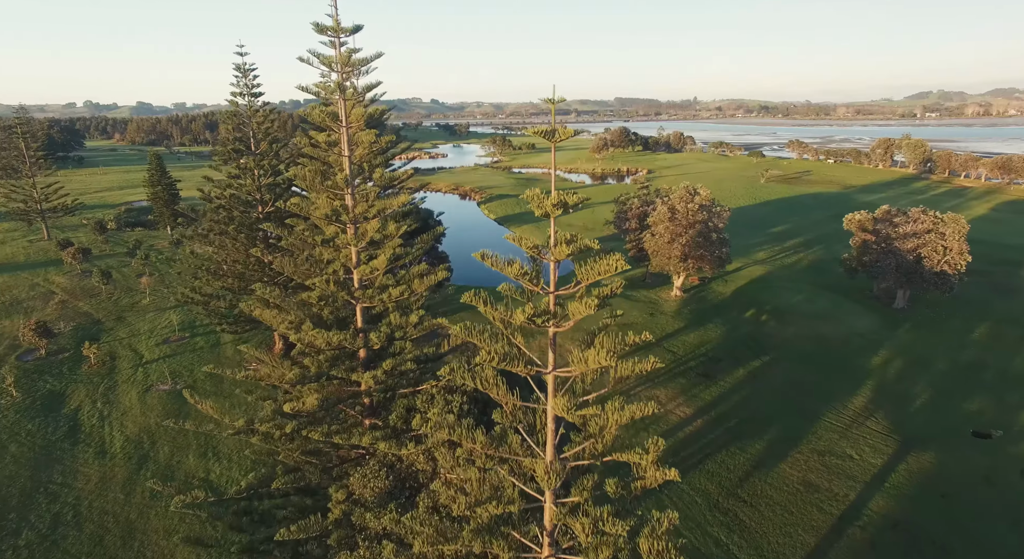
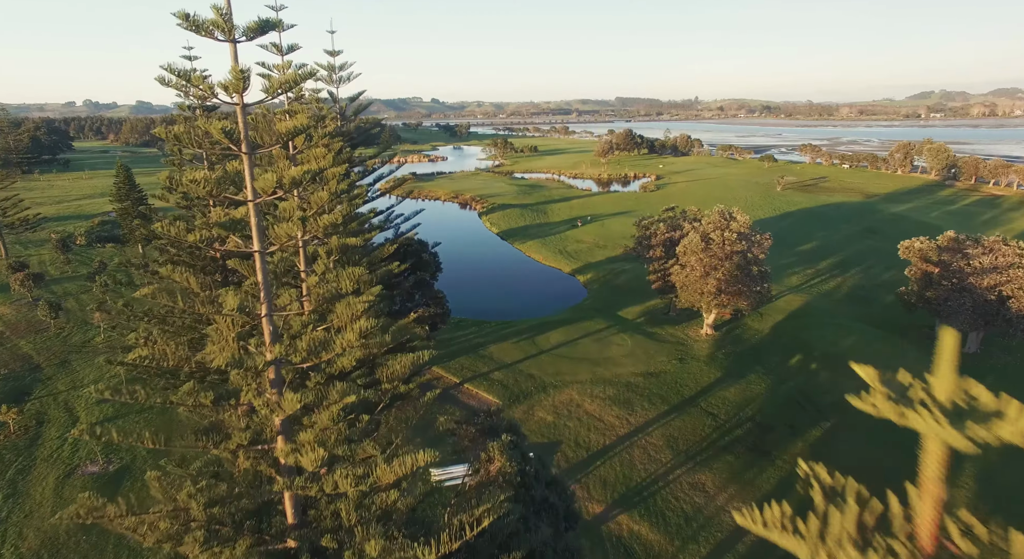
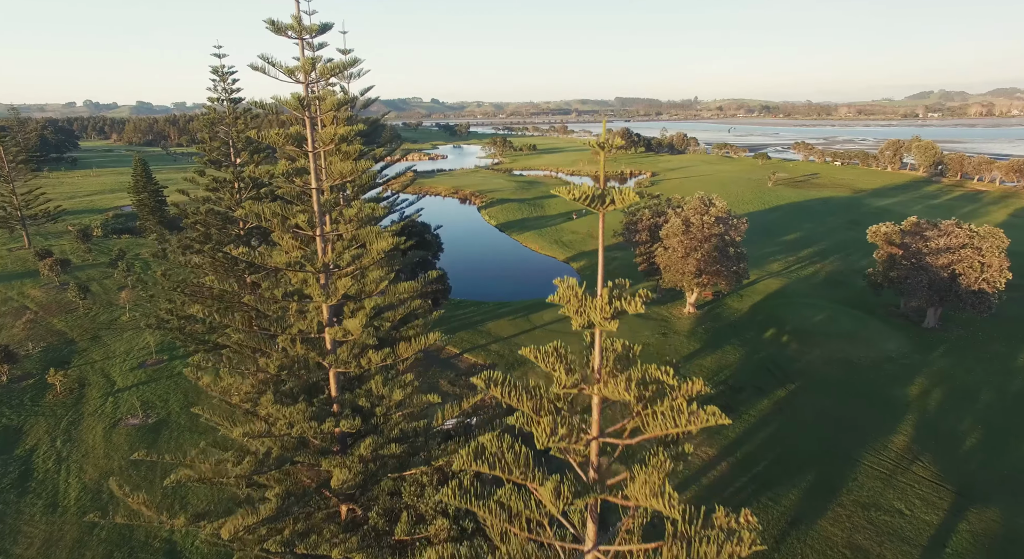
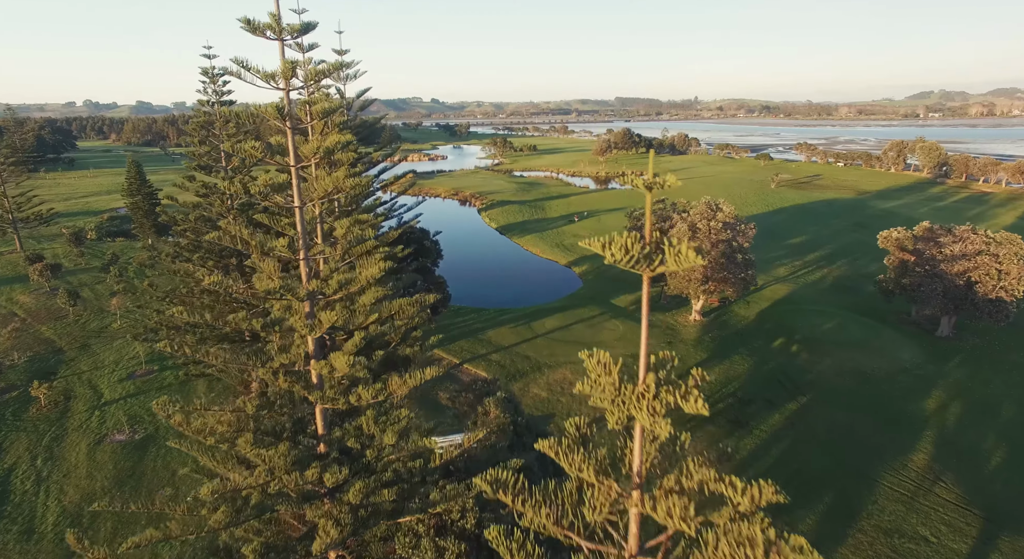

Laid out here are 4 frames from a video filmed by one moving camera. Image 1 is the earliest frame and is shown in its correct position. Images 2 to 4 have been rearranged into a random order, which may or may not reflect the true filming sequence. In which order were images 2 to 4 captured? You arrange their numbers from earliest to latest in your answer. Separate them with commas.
3, 4, 2
